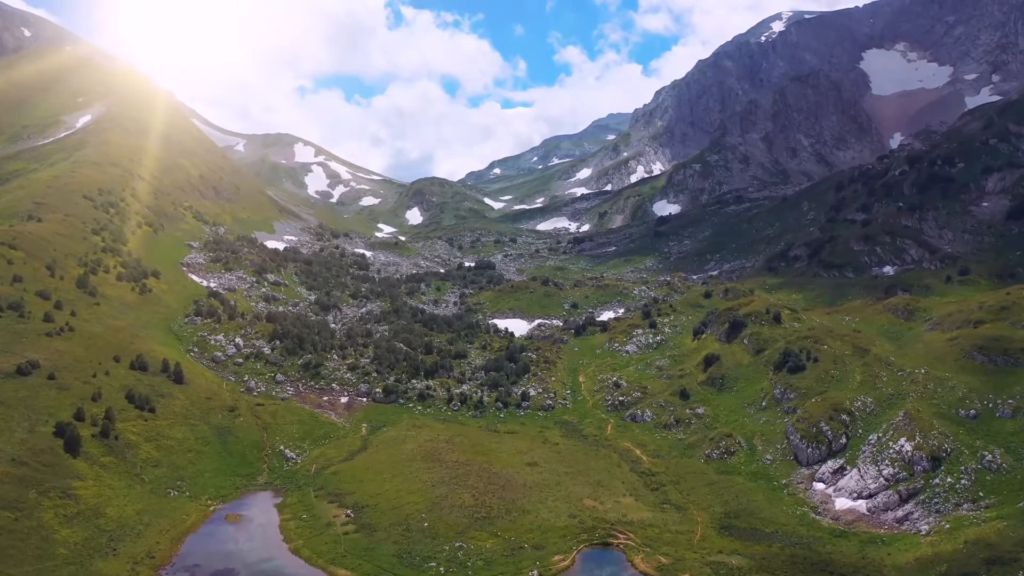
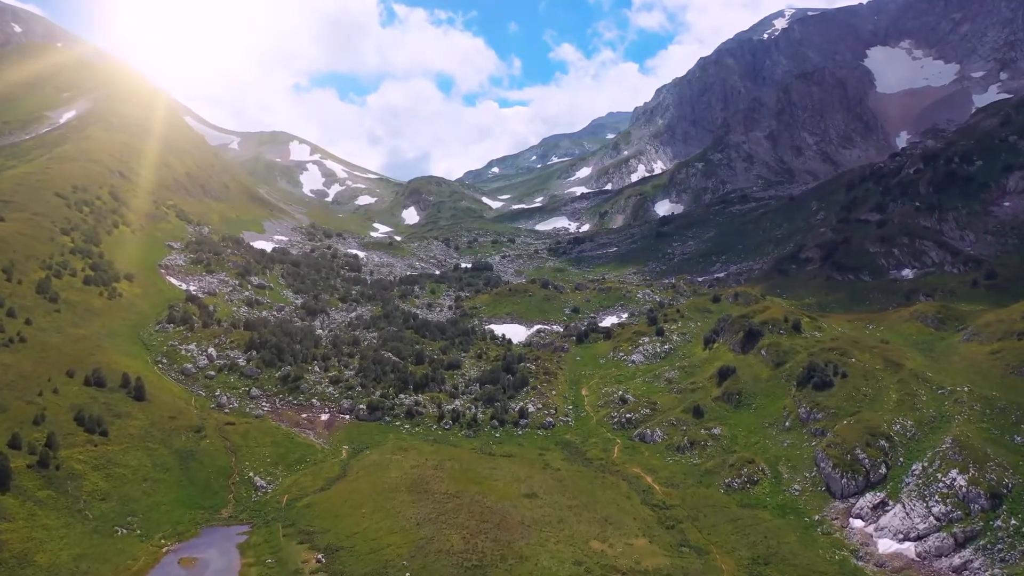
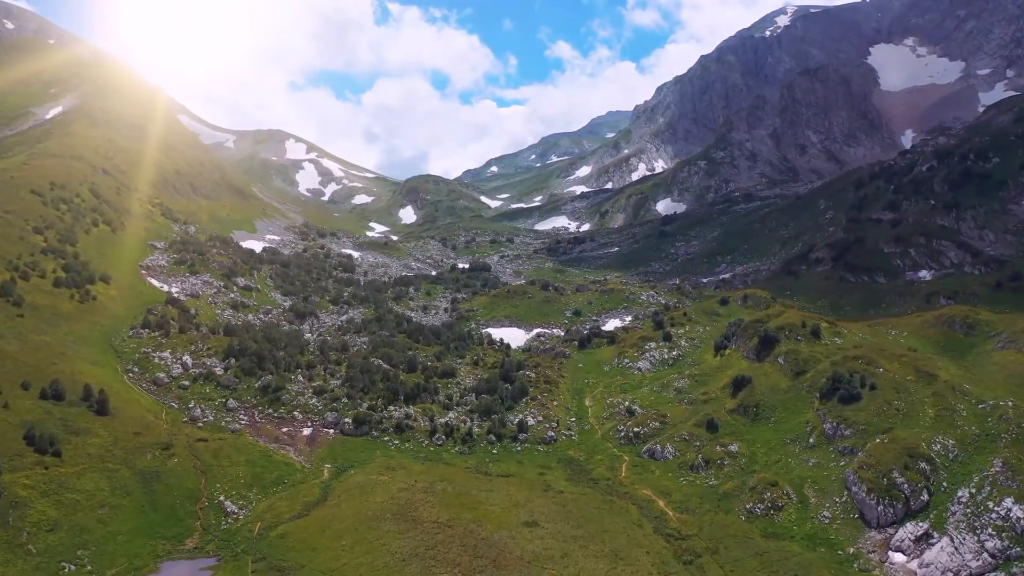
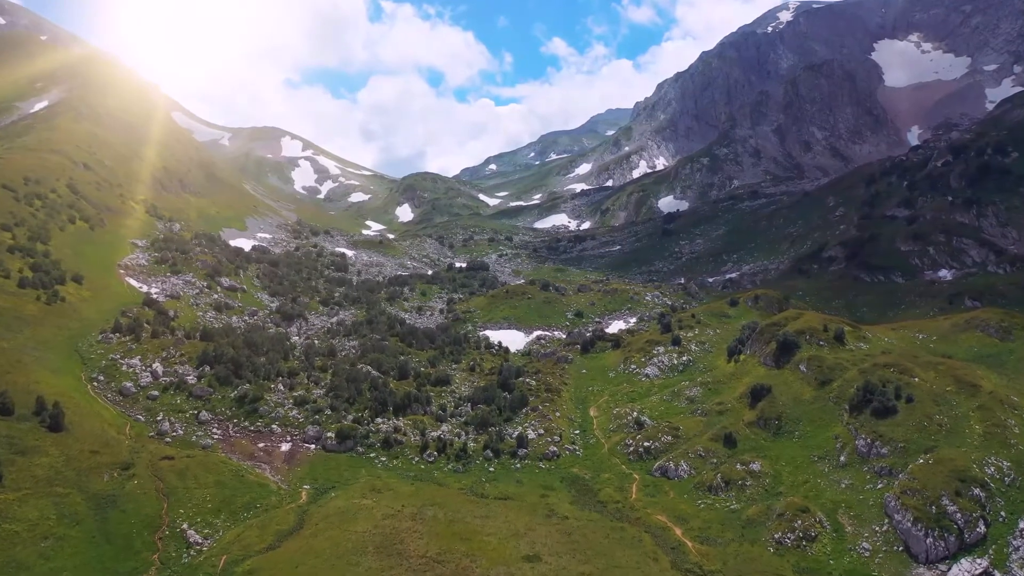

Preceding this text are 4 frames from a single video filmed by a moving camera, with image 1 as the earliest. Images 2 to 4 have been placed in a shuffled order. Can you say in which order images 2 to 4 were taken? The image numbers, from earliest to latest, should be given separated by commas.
2, 3, 4
